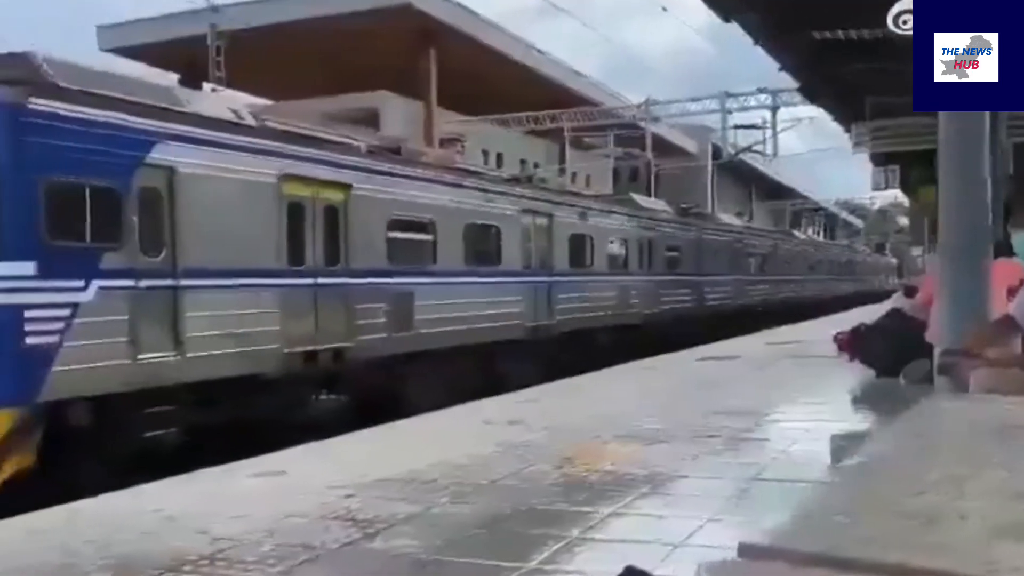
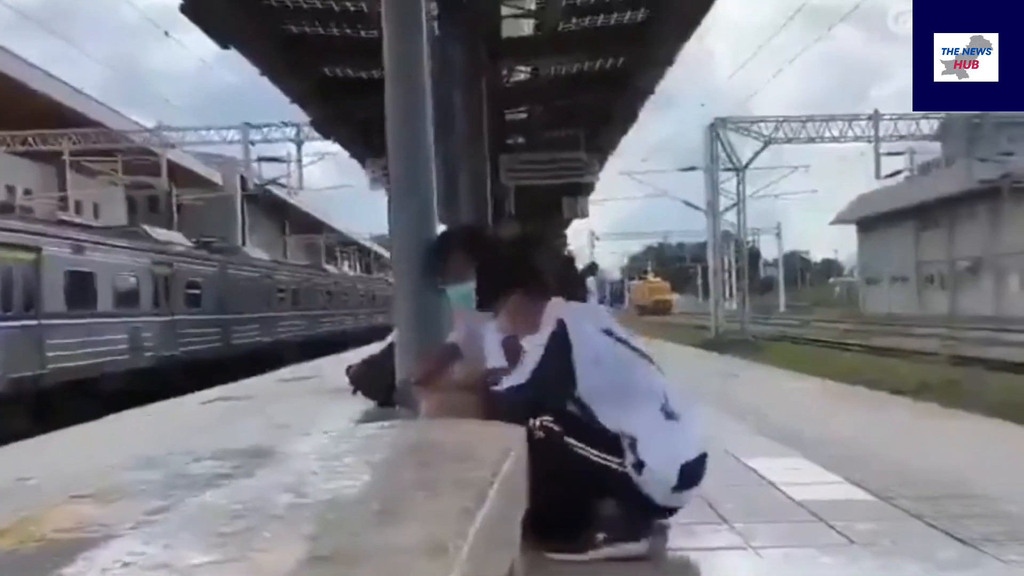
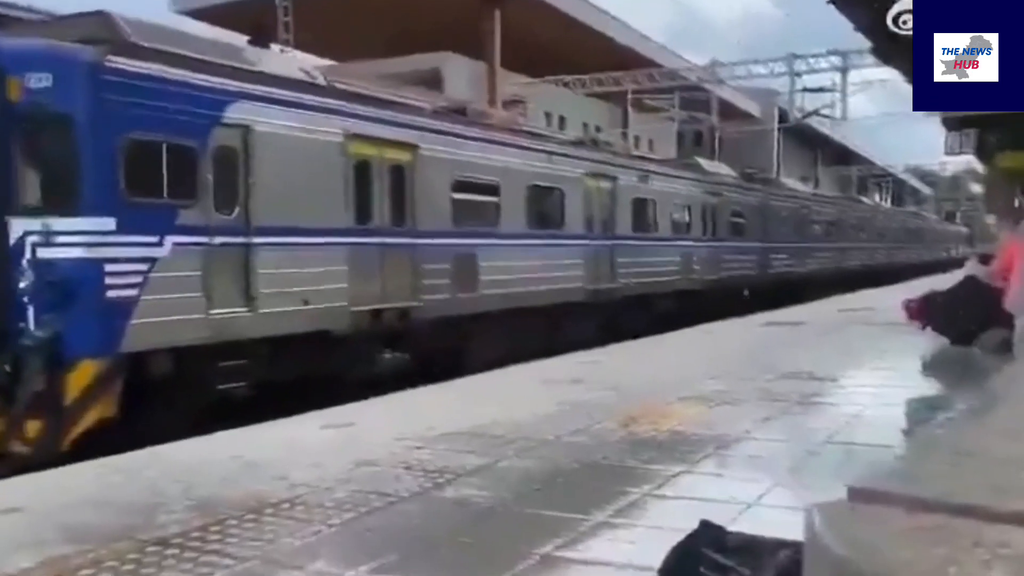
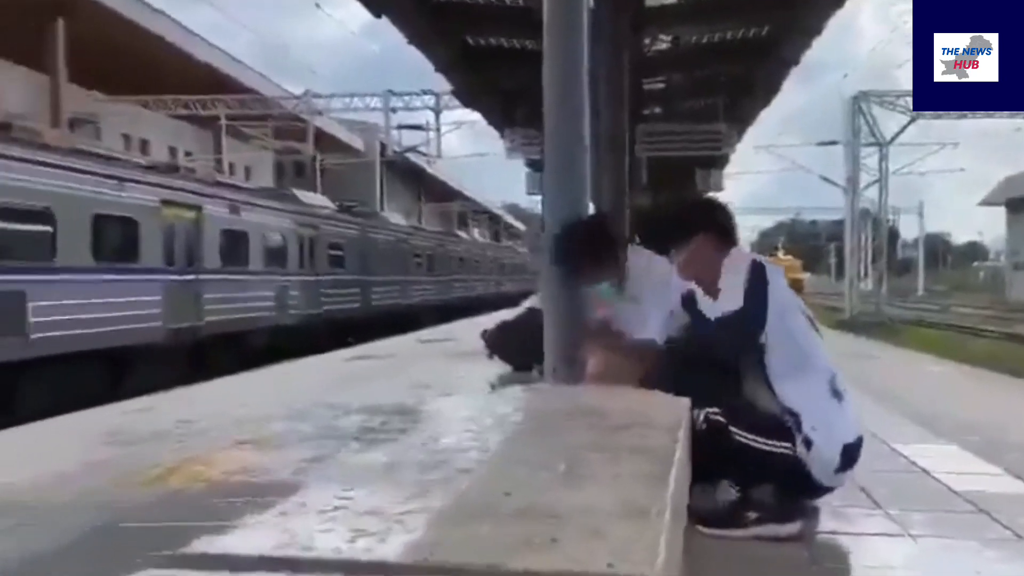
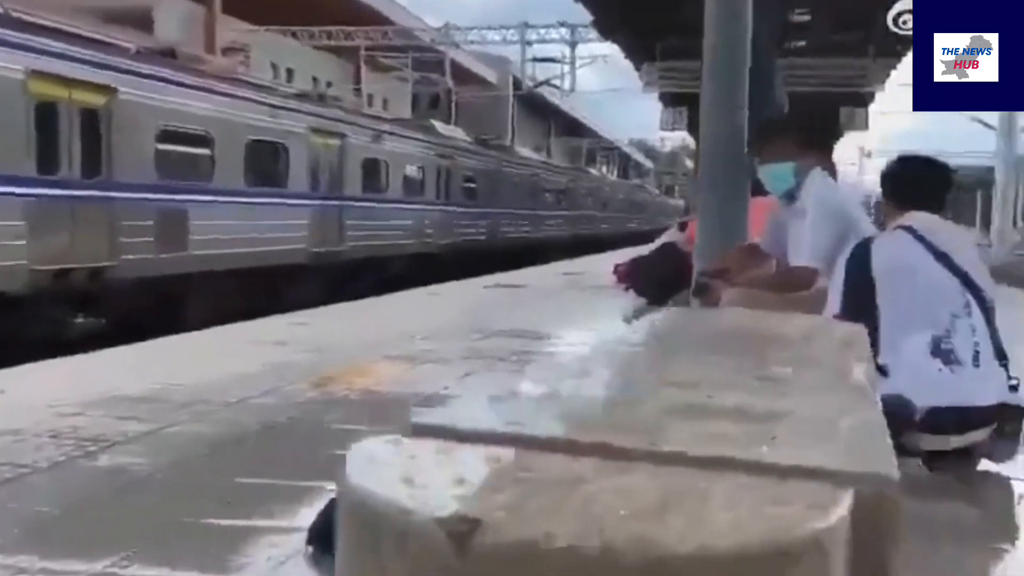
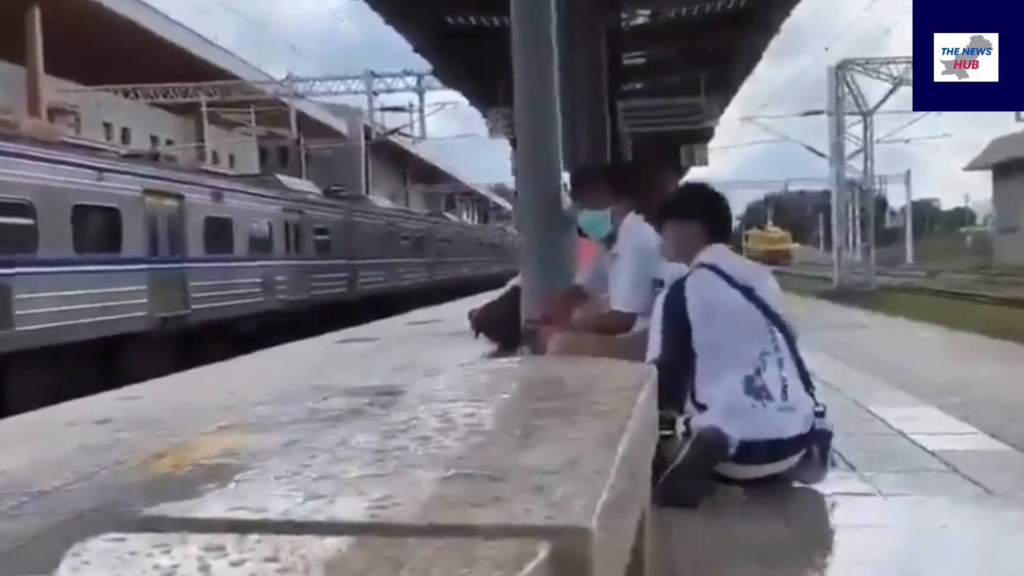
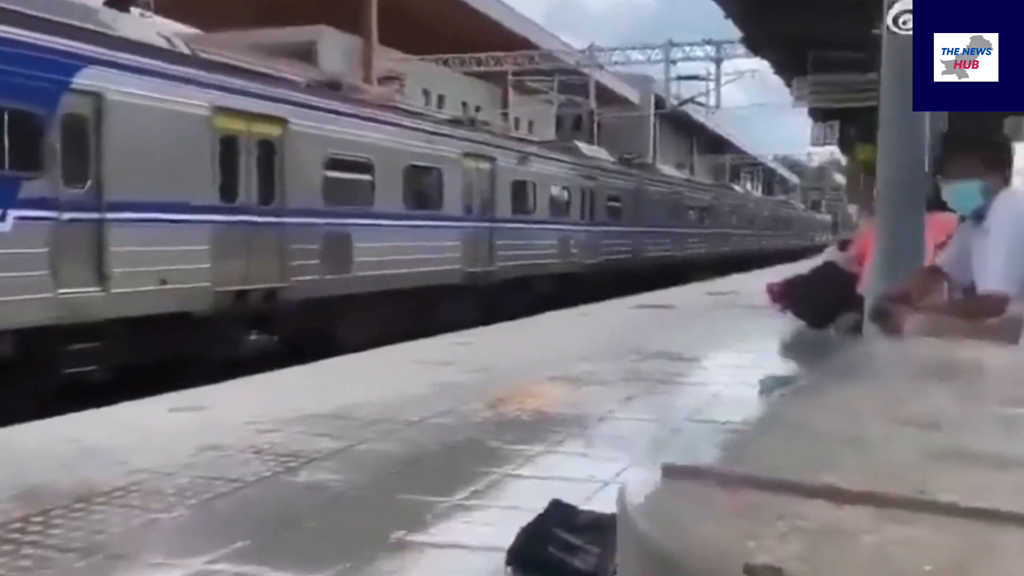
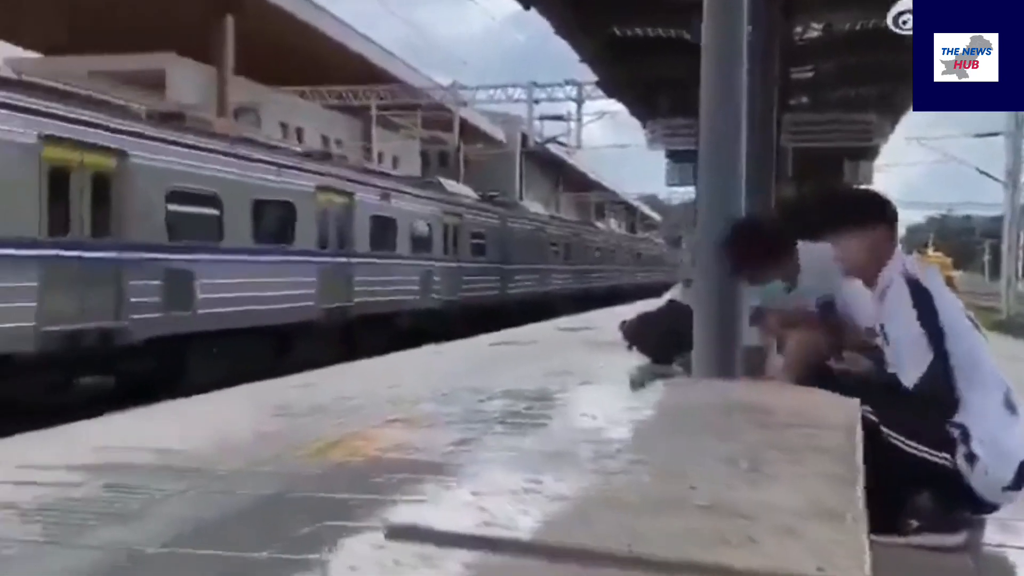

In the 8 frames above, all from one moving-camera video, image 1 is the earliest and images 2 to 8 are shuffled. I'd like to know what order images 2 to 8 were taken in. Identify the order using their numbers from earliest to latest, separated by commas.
3, 7, 5, 6, 2, 4, 8
